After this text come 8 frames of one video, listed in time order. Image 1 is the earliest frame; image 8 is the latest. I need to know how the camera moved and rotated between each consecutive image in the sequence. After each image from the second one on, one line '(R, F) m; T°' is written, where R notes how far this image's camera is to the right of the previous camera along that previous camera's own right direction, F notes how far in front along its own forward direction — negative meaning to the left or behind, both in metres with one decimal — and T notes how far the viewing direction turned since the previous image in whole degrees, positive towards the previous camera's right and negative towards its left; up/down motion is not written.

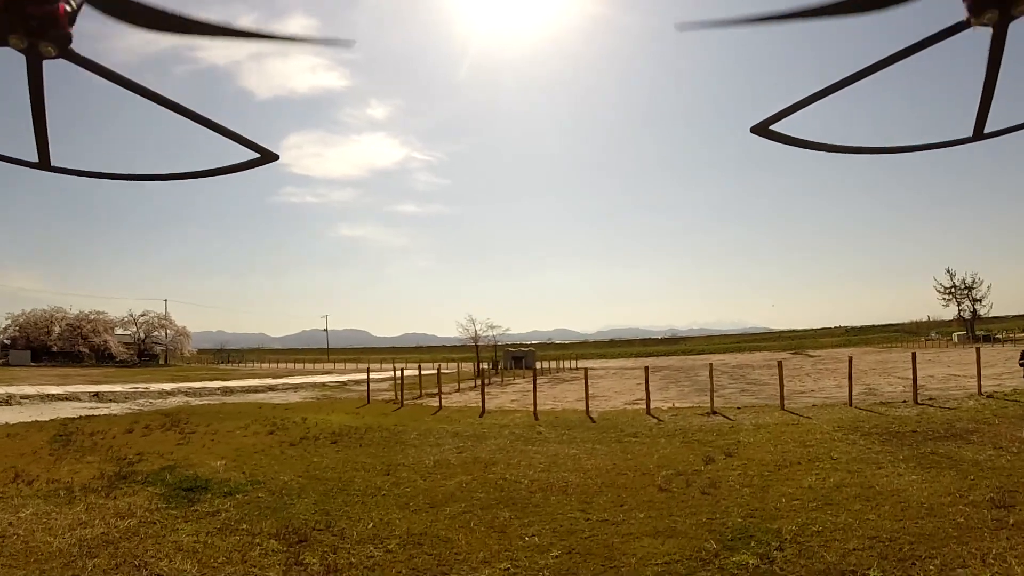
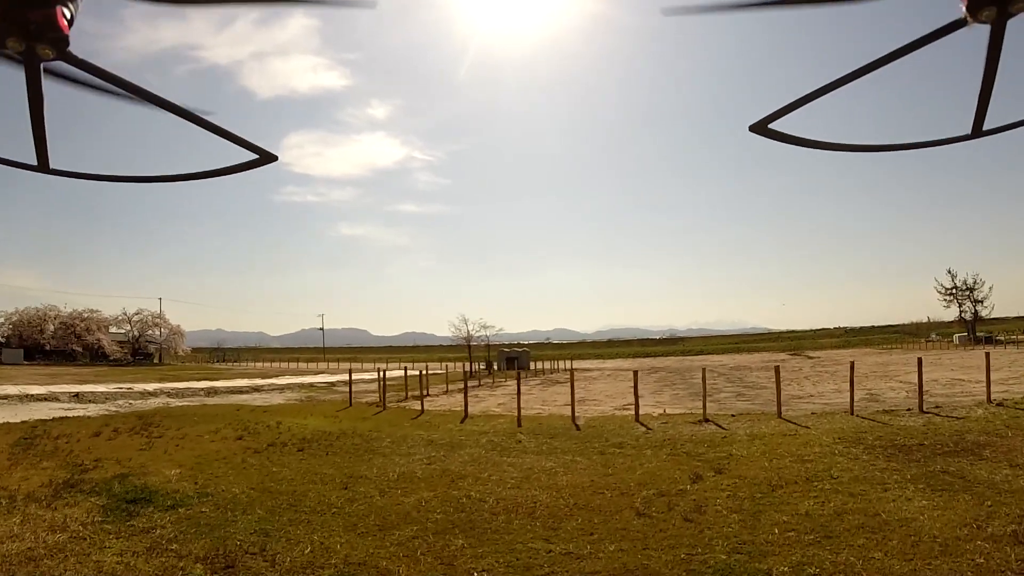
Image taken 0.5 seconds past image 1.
(+0.5, +1.0) m; 0°
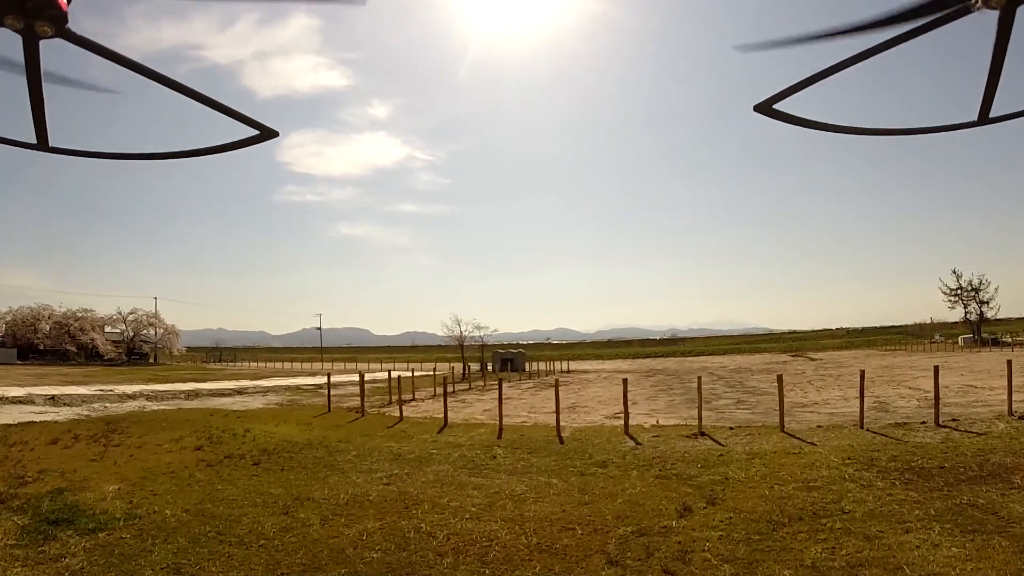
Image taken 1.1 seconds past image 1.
(+0.5, +1.3) m; 0°
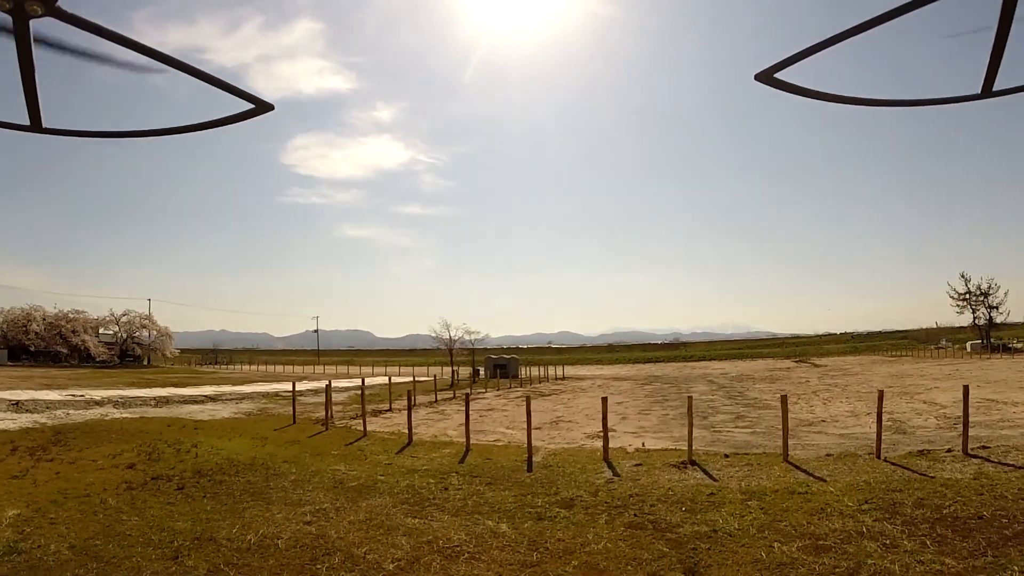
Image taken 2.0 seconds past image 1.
(+0.8, +1.8) m; 0°
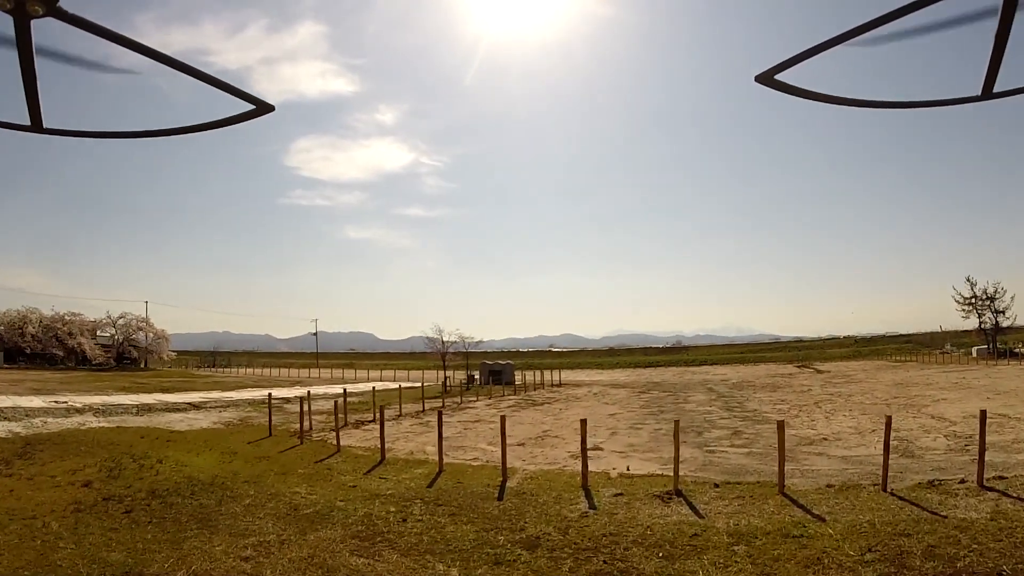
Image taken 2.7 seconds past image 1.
(+0.5, +1.0) m; 0°
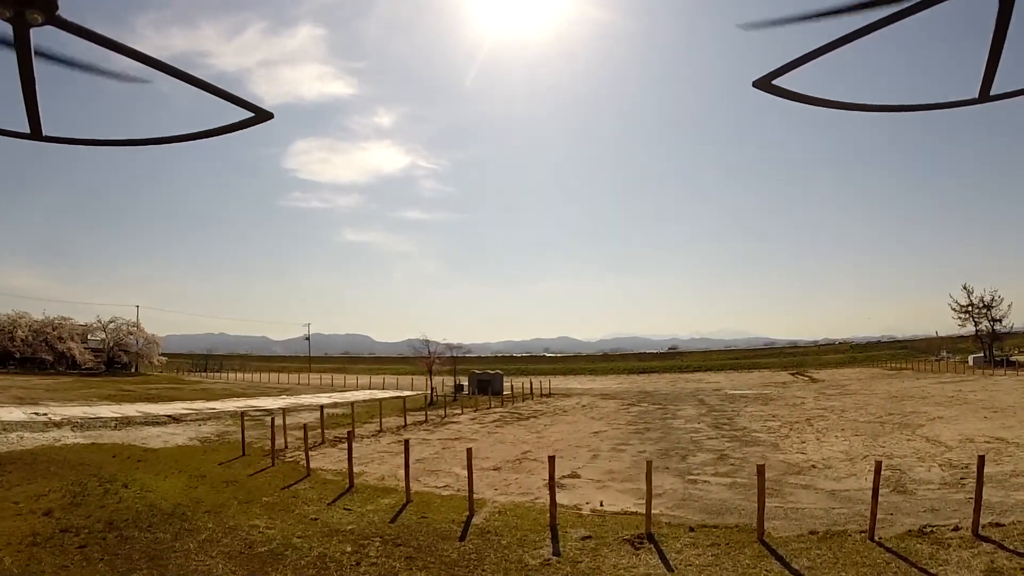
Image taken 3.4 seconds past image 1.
(+0.5, +0.7) m; 0°
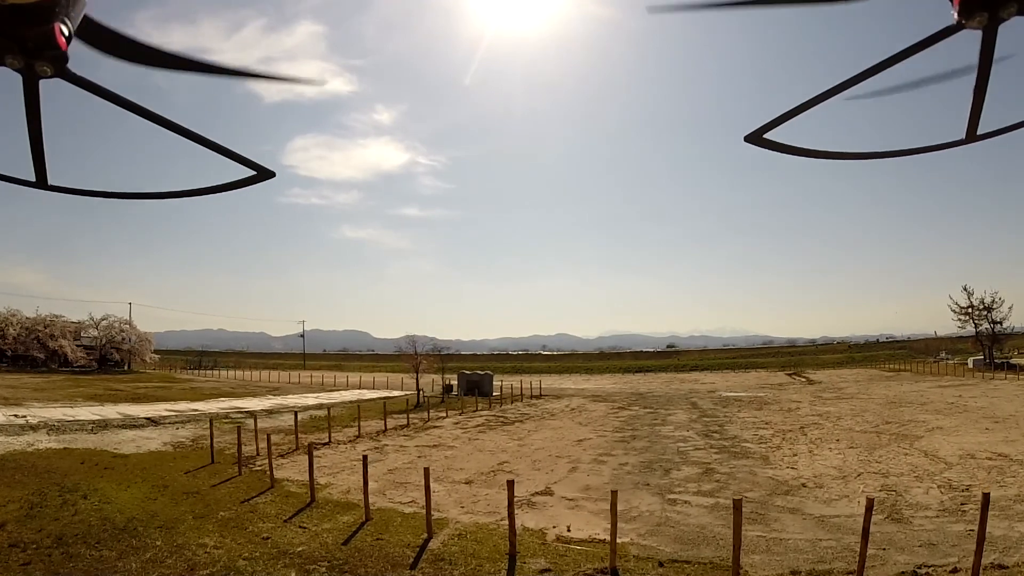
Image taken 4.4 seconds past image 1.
(+0.6, +0.9) m; 0°
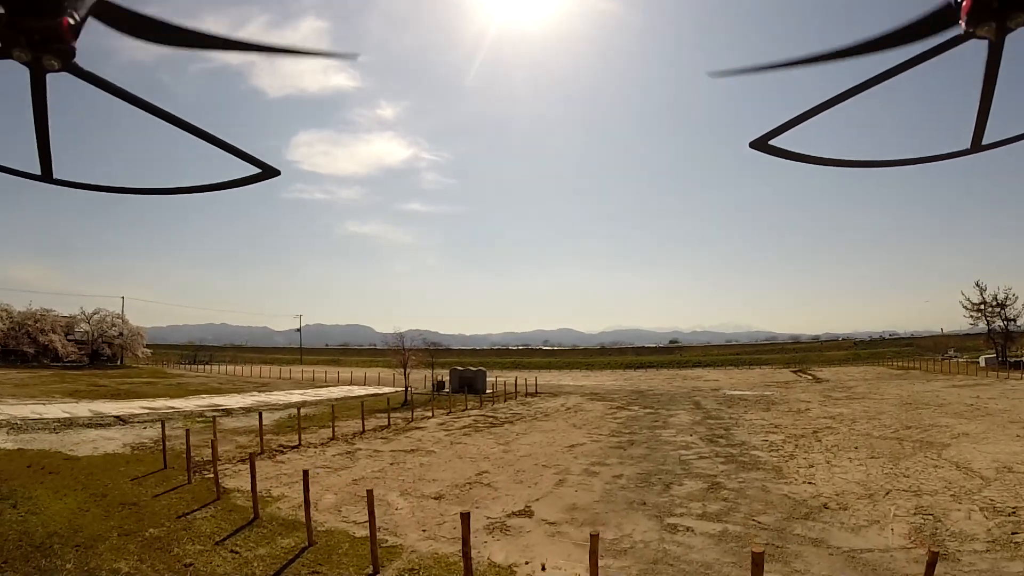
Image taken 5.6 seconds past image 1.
(+0.5, +2.0) m; 0°
